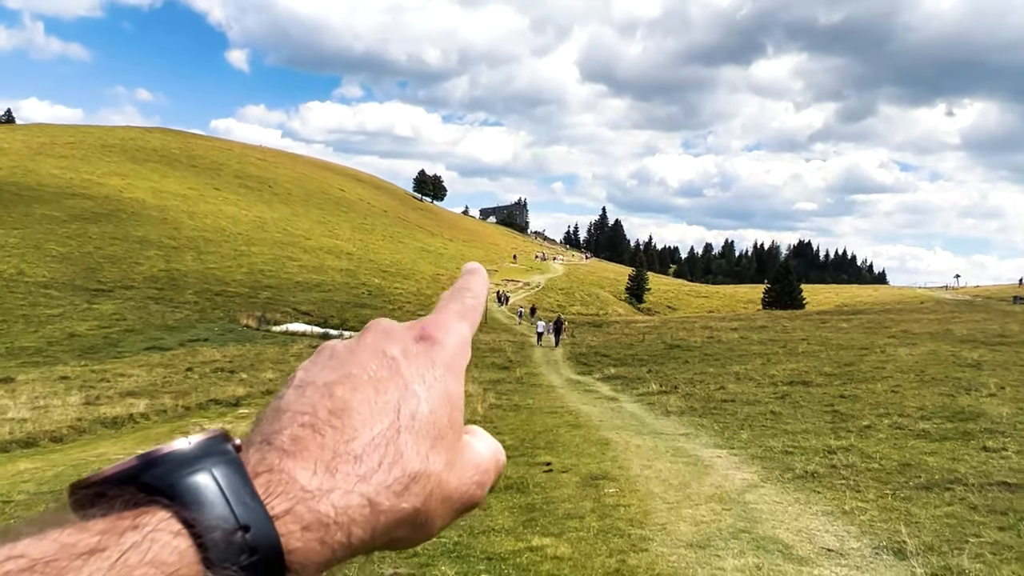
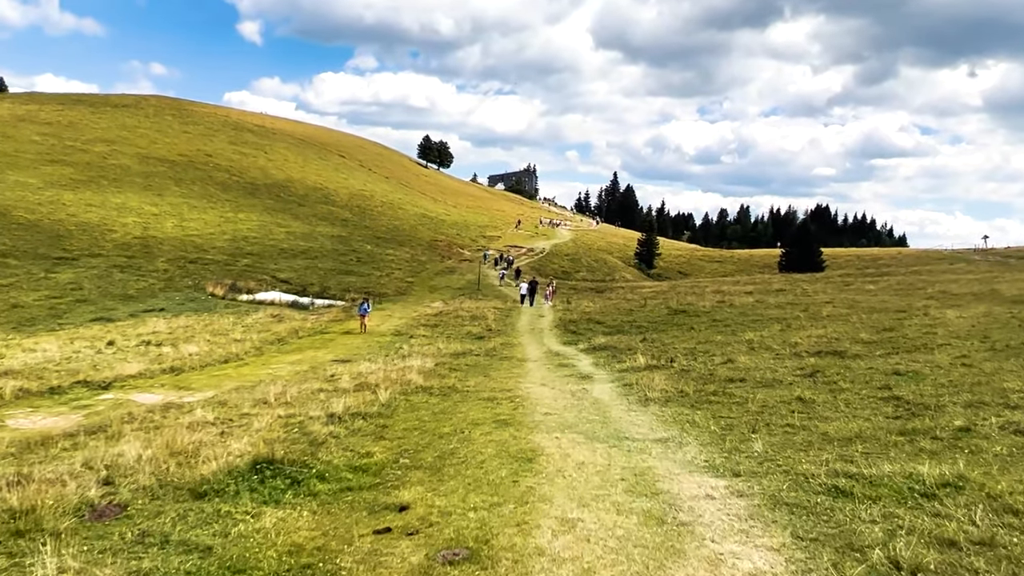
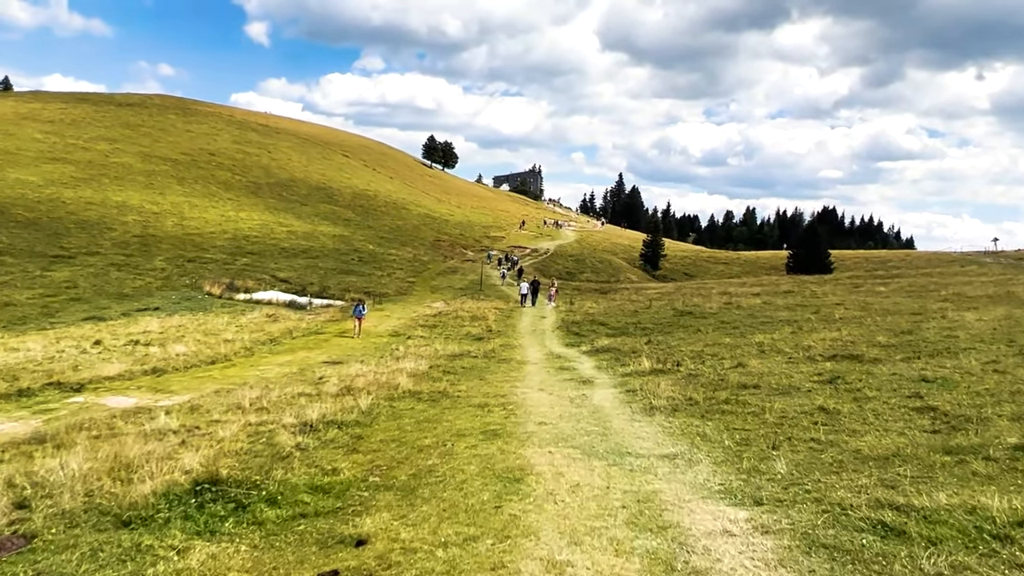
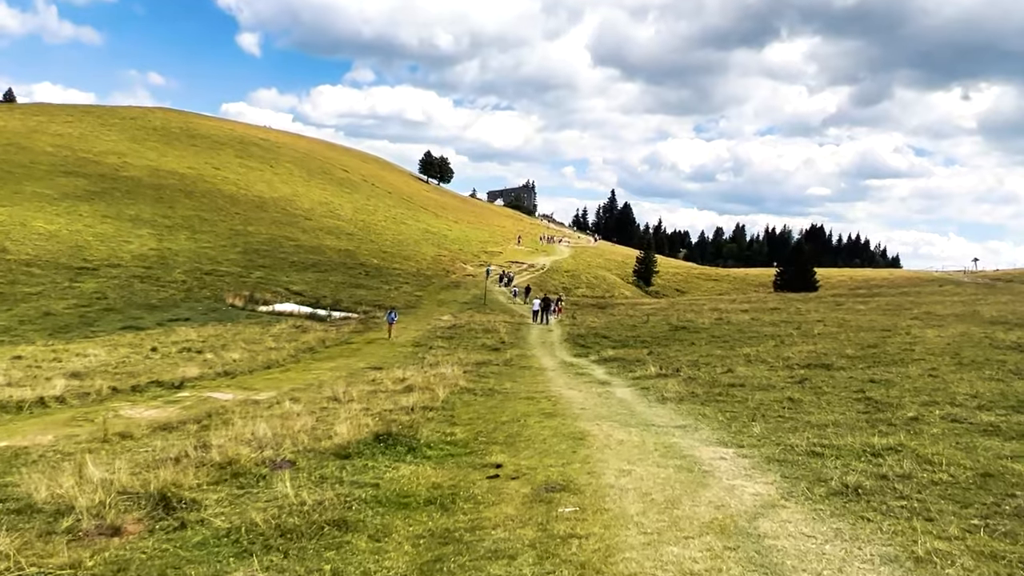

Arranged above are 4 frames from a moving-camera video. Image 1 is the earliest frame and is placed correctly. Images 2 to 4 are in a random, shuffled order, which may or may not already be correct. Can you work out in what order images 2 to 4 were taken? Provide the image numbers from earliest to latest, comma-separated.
4, 2, 3
